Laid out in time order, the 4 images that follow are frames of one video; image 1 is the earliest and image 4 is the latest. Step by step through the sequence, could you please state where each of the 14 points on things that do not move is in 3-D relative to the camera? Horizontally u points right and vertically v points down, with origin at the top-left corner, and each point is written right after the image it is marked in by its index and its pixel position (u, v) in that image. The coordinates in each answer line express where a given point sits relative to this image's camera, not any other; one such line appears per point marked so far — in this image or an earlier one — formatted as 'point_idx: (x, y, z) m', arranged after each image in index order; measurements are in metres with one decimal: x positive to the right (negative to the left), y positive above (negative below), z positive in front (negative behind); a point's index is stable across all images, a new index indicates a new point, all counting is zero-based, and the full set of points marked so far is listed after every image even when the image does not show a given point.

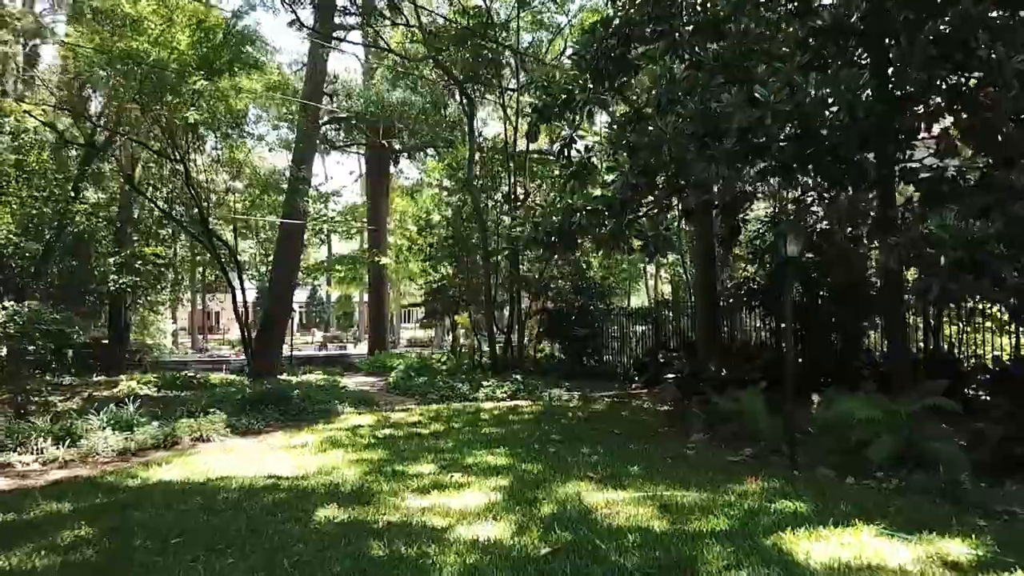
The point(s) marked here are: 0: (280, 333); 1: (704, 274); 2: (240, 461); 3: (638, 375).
0: (-6.6, -1.2, +17.5) m
1: (+4.2, +0.3, +13.2) m
2: (-3.1, -2.0, +7.1) m
3: (+3.1, -2.2, +15.1) m
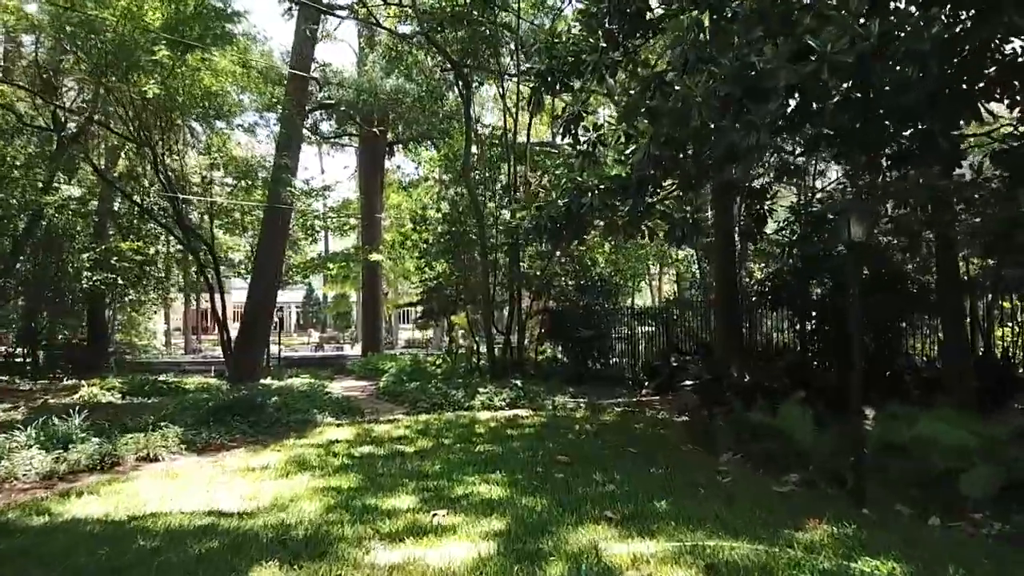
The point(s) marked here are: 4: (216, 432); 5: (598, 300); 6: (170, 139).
0: (-6.6, -1.2, +16.4) m
1: (+4.2, +0.4, +12.0) m
2: (-3.2, -1.9, +5.9) m
3: (+3.1, -2.1, +14.0) m
4: (-4.1, -2.0, +8.4) m
5: (+2.3, -0.3, +16.2) m
6: (-8.4, +3.7, +15.1) m
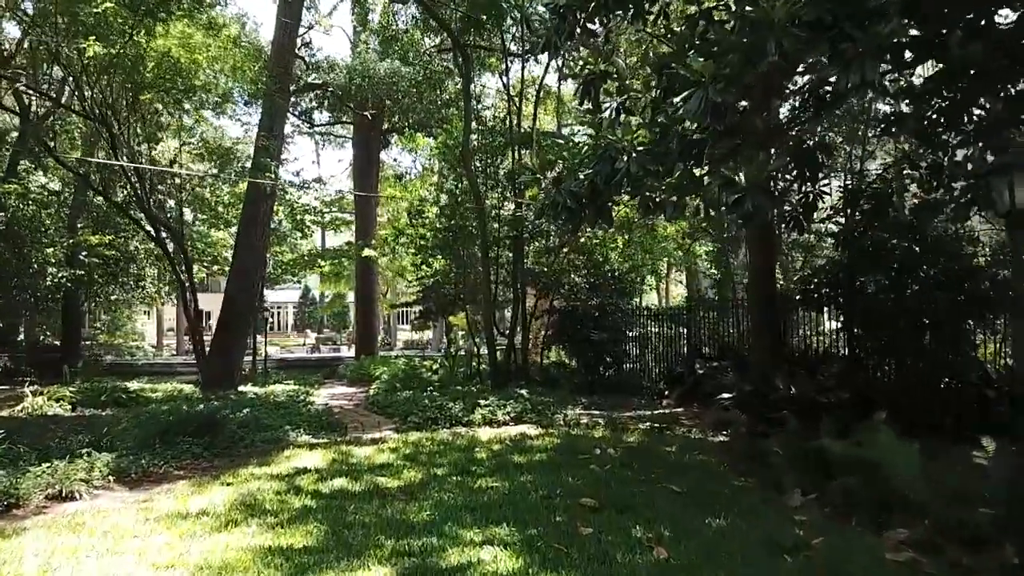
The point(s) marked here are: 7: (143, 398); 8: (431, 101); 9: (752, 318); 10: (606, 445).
0: (-6.5, -1.1, +14.9) m
1: (+4.3, +0.4, +10.5) m
2: (-3.1, -1.8, +4.4) m
3: (+3.2, -2.1, +12.5) m
4: (-4.0, -1.9, +6.9) m
5: (+2.4, -0.3, +14.7) m
6: (-8.3, +3.7, +13.7) m
7: (-7.2, -2.1, +12.0) m
8: (-2.3, +5.3, +17.4) m
9: (+4.1, -0.5, +10.6) m
10: (+1.2, -2.0, +7.6) m
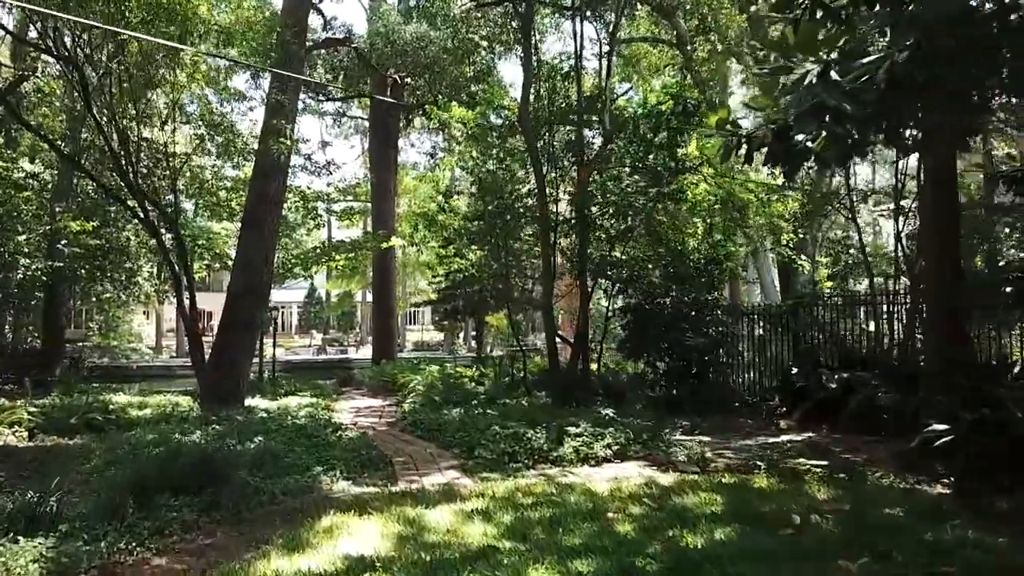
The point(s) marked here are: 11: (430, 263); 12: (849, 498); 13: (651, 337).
0: (-5.3, -1.0, +12.4) m
1: (+5.5, +0.5, +8.0) m
2: (-1.9, -1.7, +1.9) m
3: (+4.4, -1.9, +9.9) m
4: (-2.7, -1.8, +4.4) m
5: (+3.6, -0.1, +12.2) m
6: (-7.0, +3.9, +11.2) m
7: (-6.0, -2.0, +9.5) m
8: (-1.1, +5.4, +14.9) m
9: (+5.4, -0.4, +8.1) m
10: (+2.4, -1.8, +5.1) m
11: (-2.3, +0.8, +18.1) m
12: (+2.9, -1.8, +5.3) m
13: (+2.5, -1.0, +12.1) m
